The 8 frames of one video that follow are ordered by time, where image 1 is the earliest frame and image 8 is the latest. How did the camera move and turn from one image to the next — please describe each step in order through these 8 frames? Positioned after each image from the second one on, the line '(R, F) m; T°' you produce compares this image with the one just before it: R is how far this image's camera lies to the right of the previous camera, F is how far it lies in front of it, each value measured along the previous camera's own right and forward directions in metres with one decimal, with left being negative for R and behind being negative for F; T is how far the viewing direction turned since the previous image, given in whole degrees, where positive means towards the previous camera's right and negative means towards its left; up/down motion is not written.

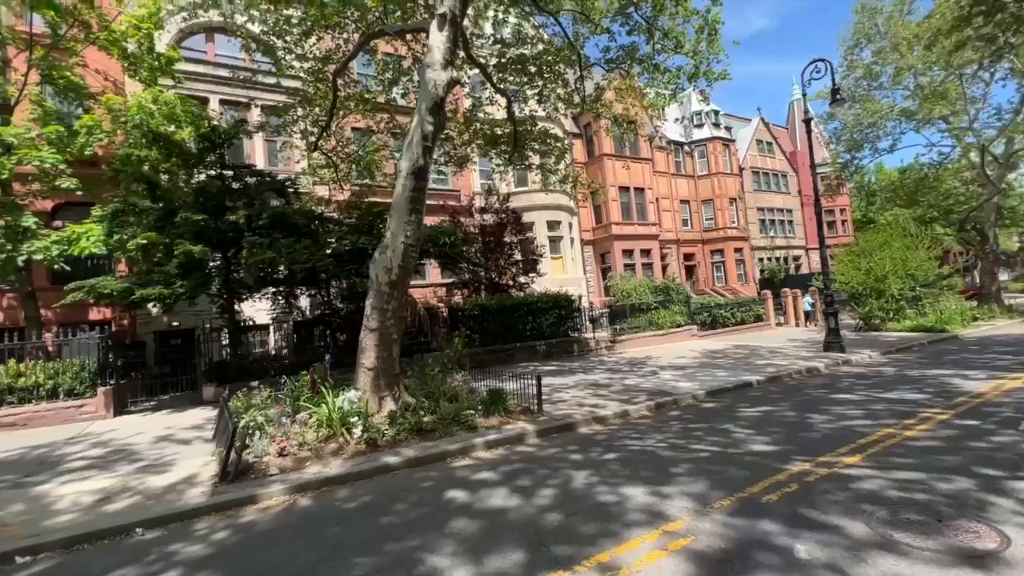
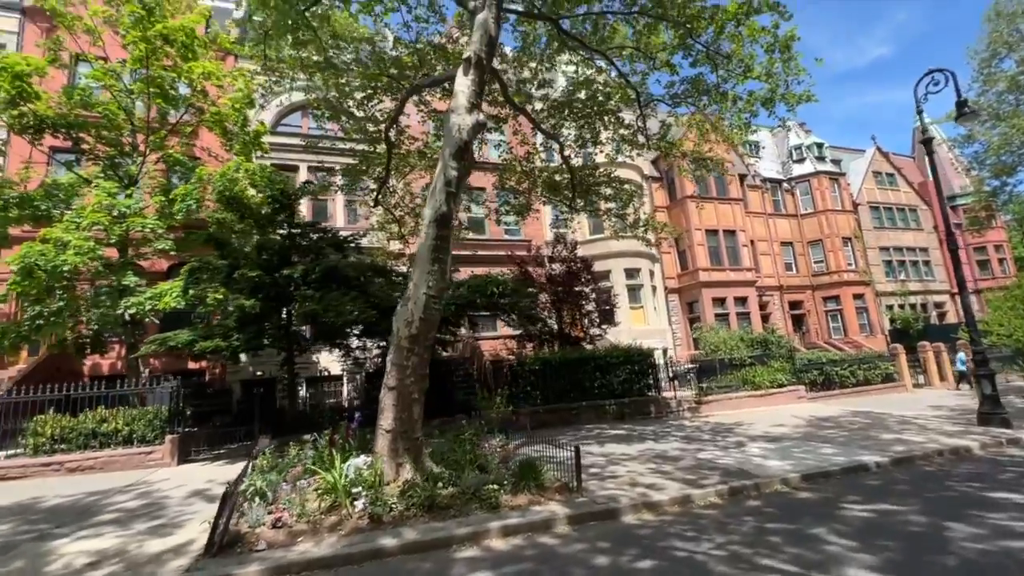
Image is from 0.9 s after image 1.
(+0.9, +0.9) m; -12°
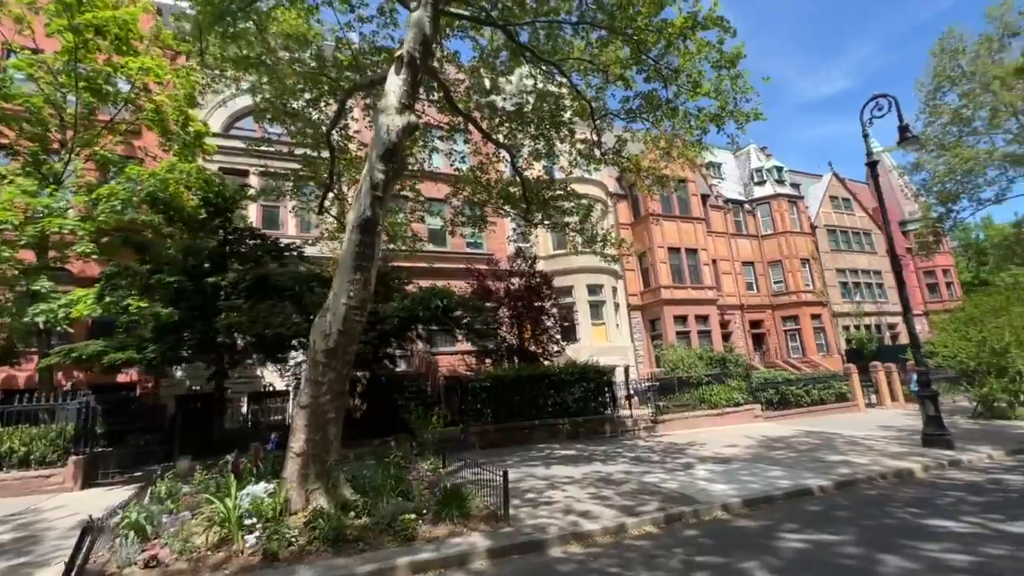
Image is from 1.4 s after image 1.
(+0.7, +0.4) m; +3°
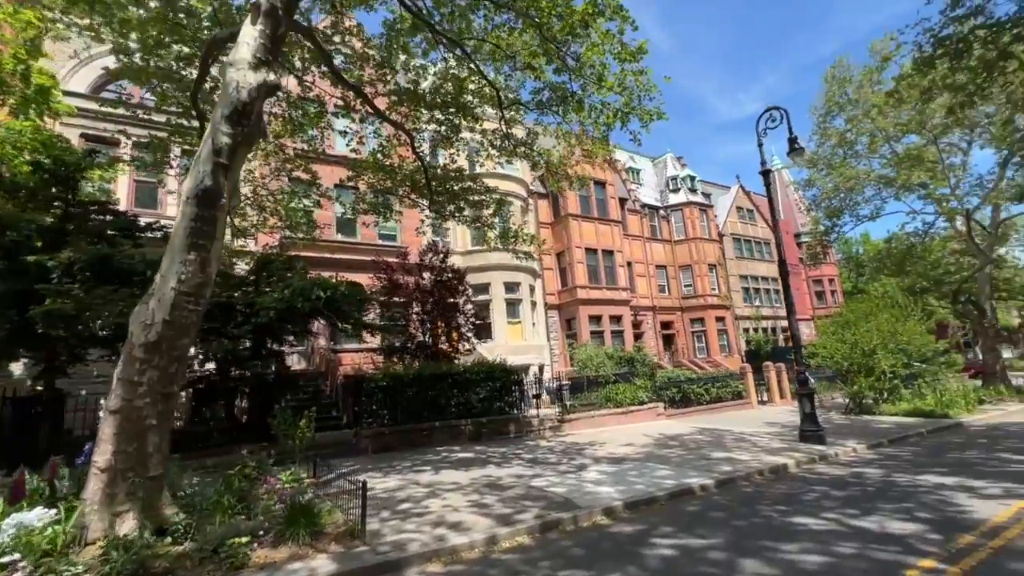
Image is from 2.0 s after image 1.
(+0.8, +0.5) m; +8°
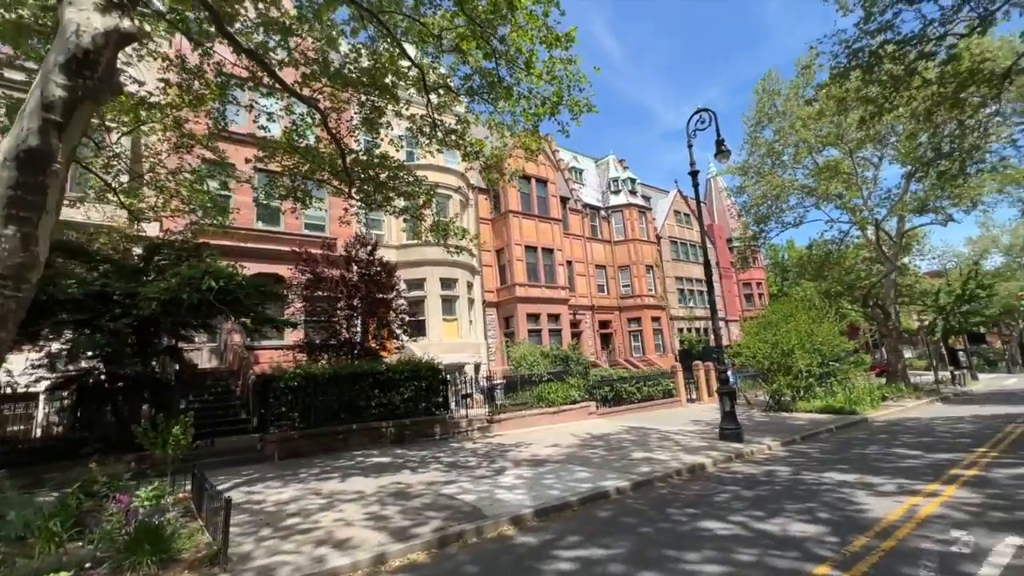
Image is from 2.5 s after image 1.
(+0.6, +0.5) m; +6°
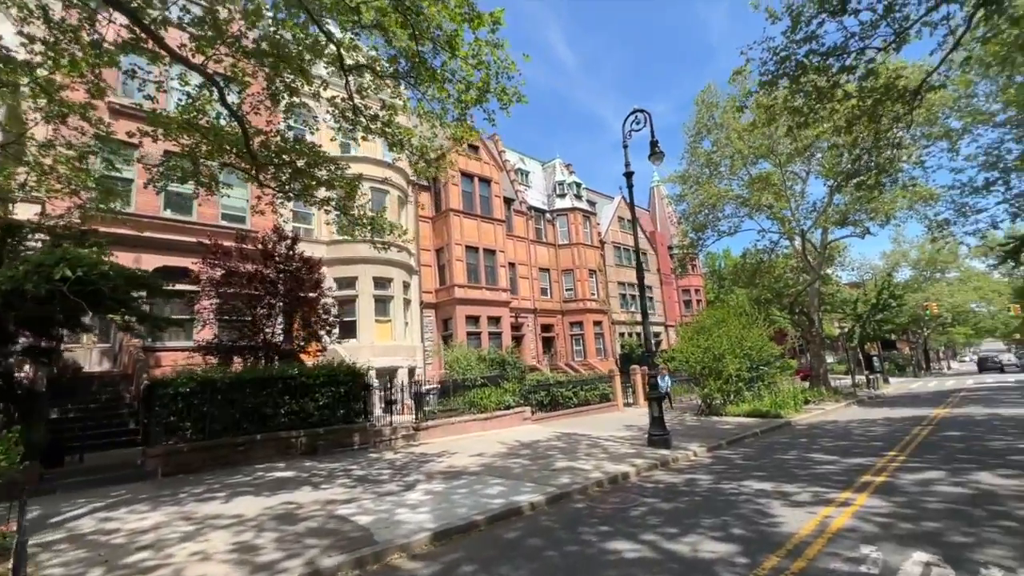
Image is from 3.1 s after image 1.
(+0.6, +0.6) m; +6°
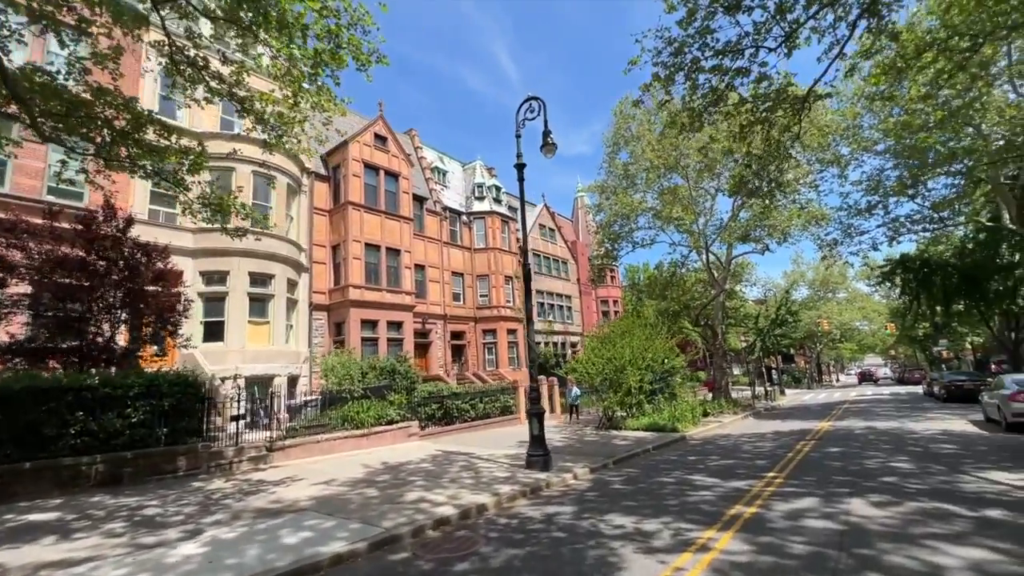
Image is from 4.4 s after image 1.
(+1.5, +1.3) m; +8°
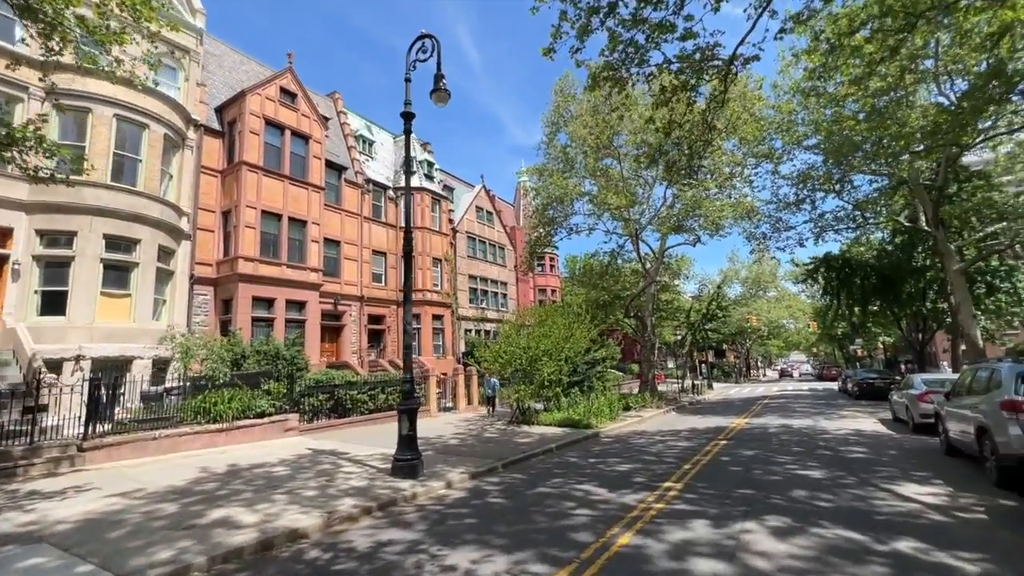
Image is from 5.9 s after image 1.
(+1.4, +1.6) m; +6°
